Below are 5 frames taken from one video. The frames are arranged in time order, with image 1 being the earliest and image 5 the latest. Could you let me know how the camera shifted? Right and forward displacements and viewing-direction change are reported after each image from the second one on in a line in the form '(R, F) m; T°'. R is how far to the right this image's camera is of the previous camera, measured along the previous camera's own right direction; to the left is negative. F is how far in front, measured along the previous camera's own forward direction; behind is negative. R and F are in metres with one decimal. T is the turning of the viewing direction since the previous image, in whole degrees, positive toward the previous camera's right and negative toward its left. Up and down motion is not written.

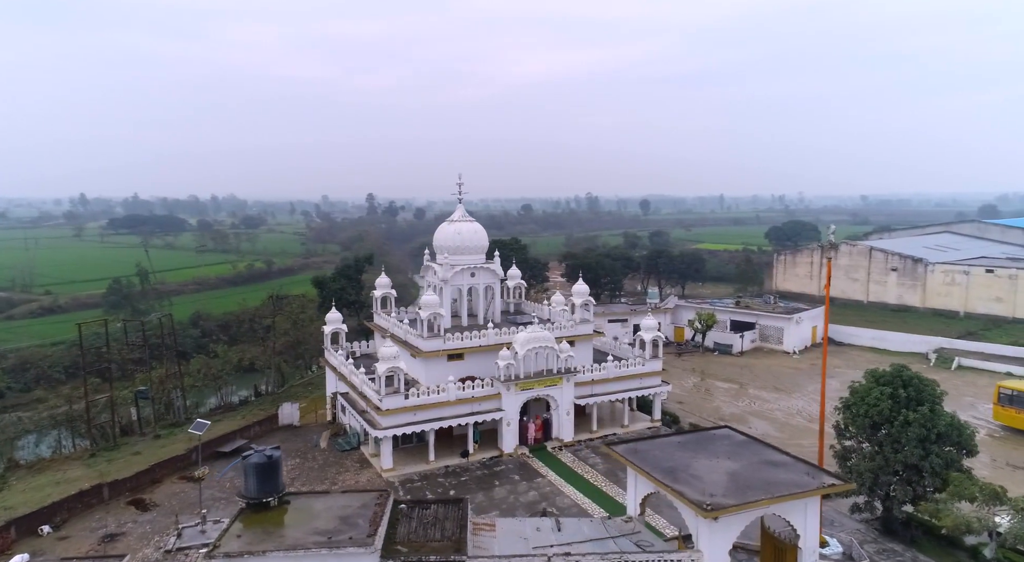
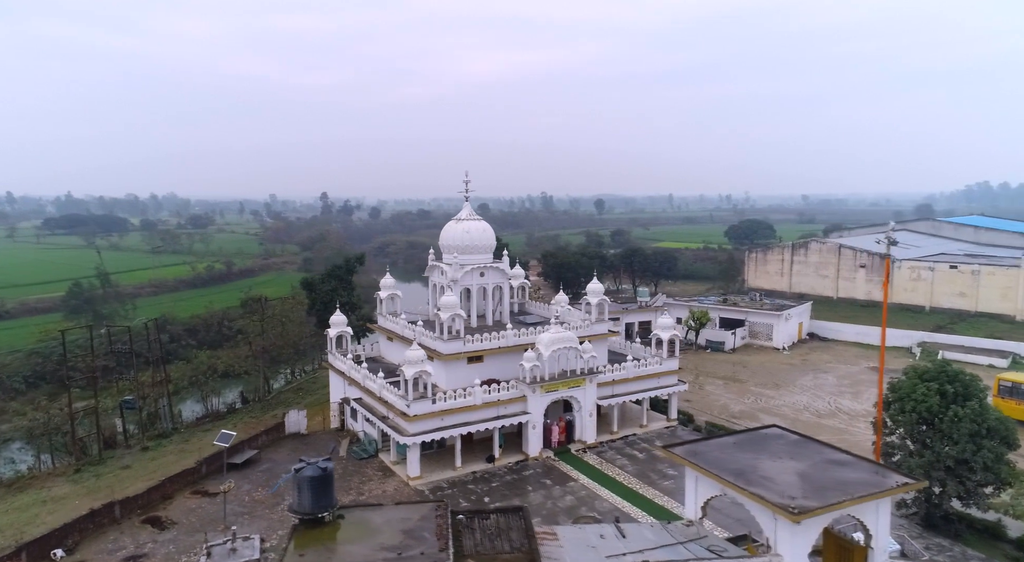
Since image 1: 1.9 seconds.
(-2.4, +0.6) m; +4°
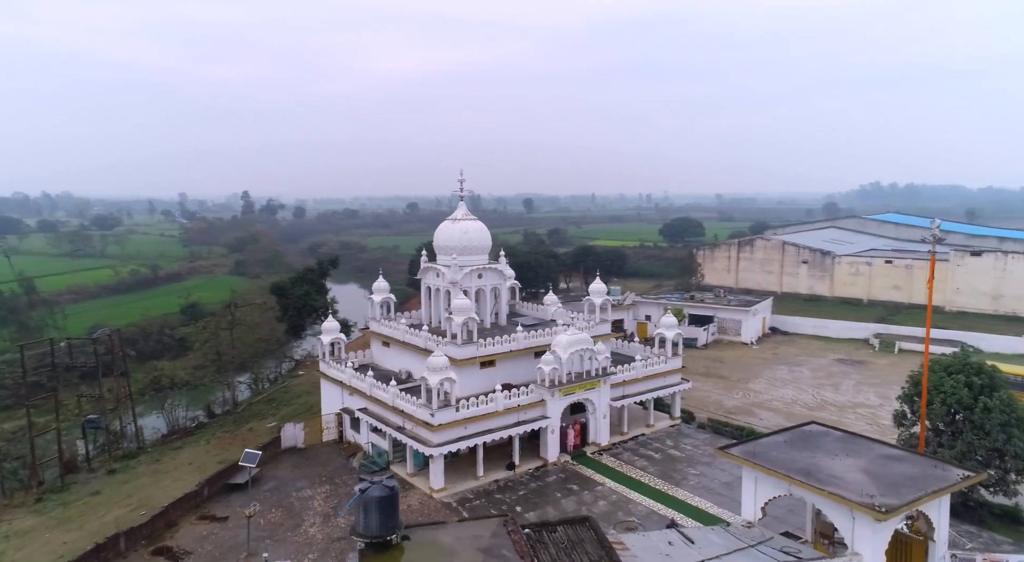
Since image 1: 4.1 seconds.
(-2.9, +0.8) m; +7°
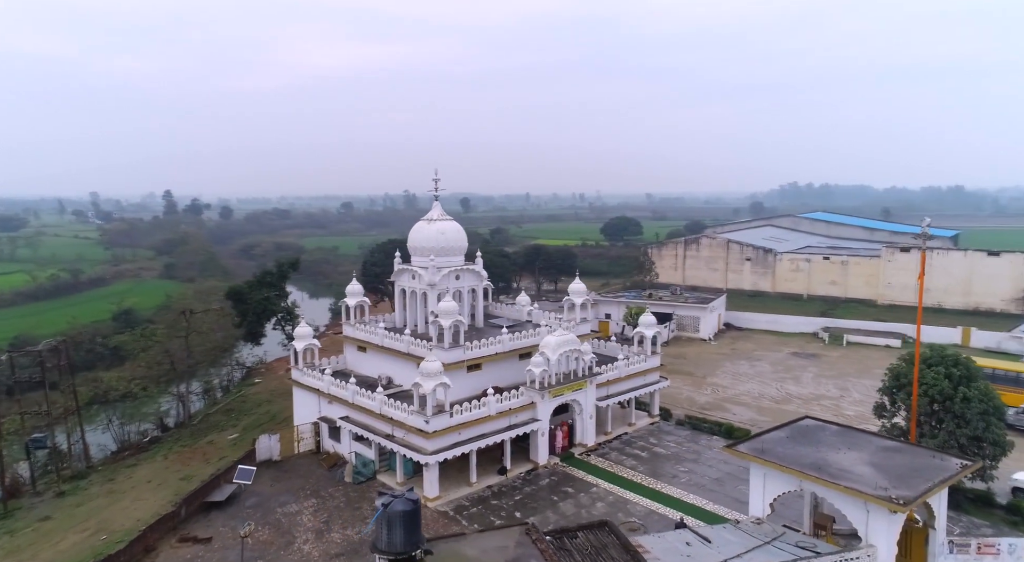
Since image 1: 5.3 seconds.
(-1.7, +0.4) m; +6°
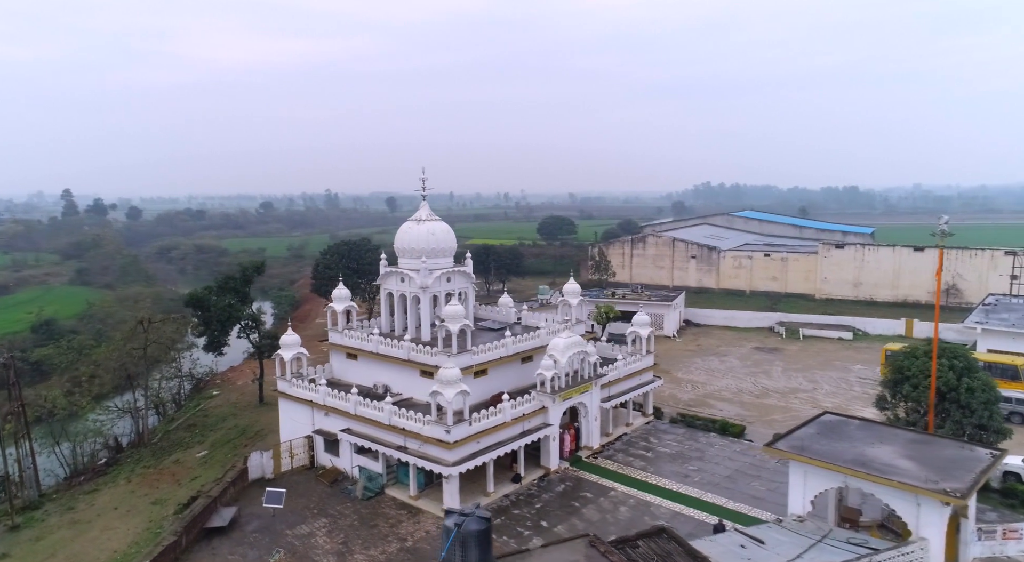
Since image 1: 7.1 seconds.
(-2.6, +0.8) m; +7°
